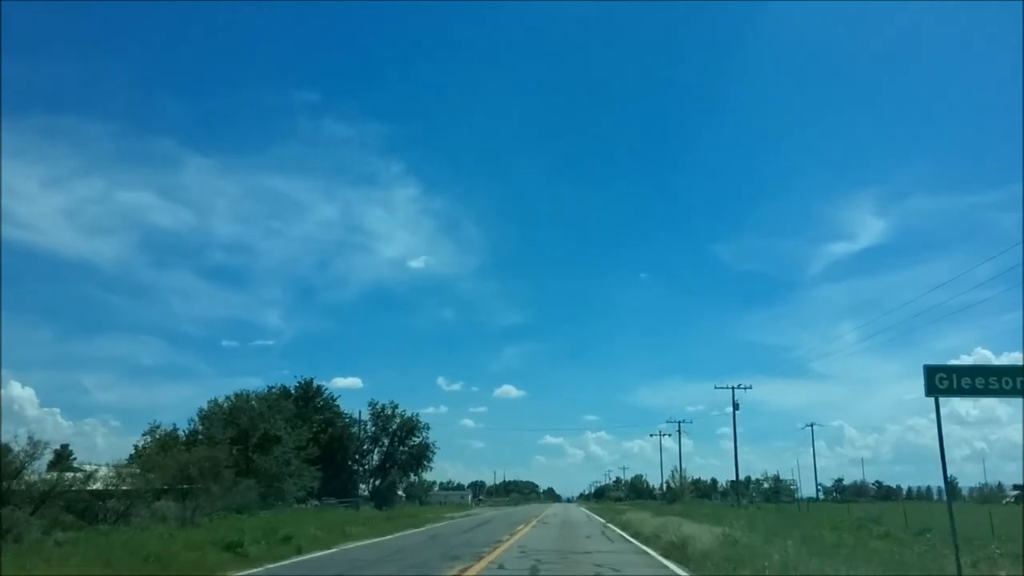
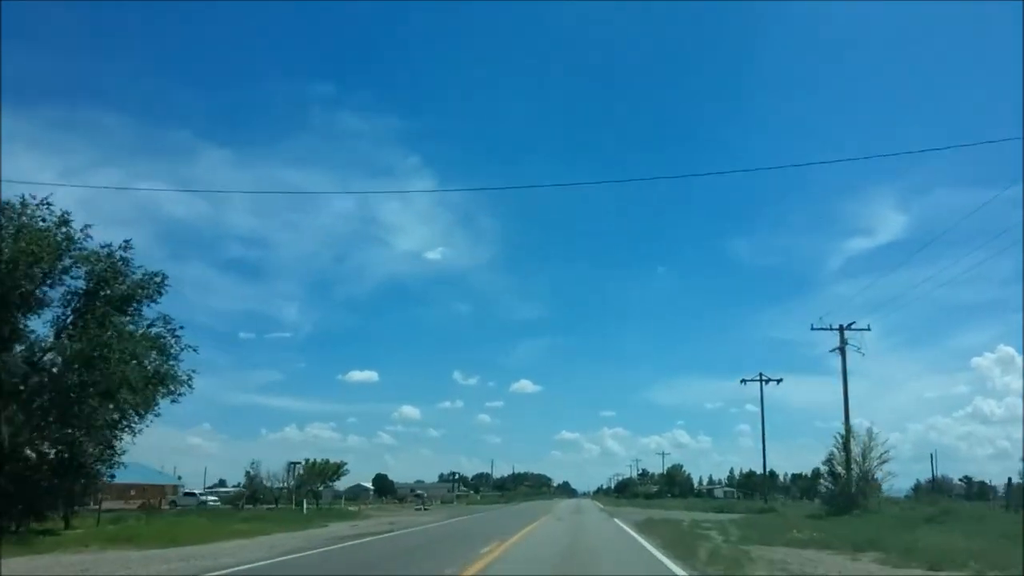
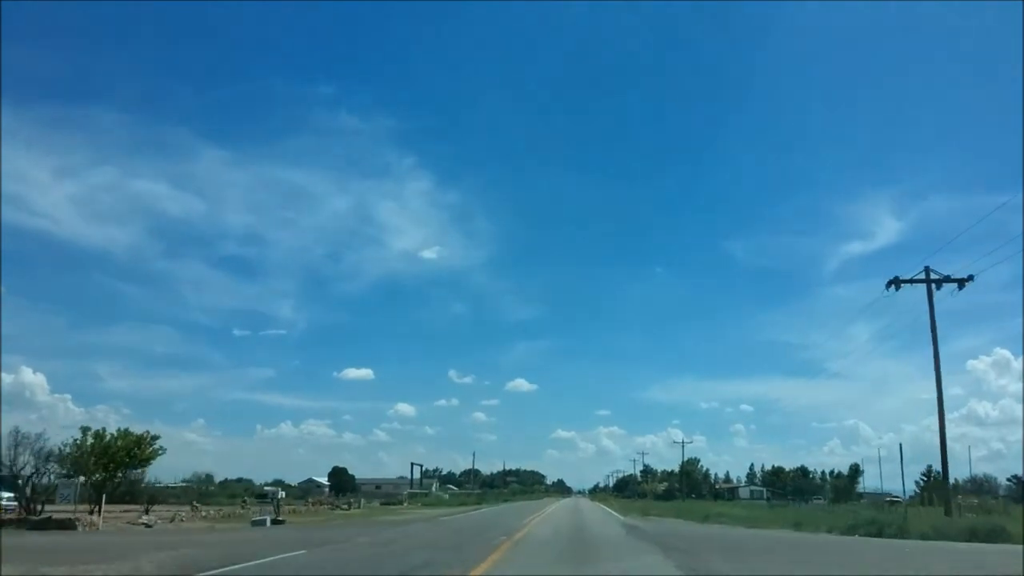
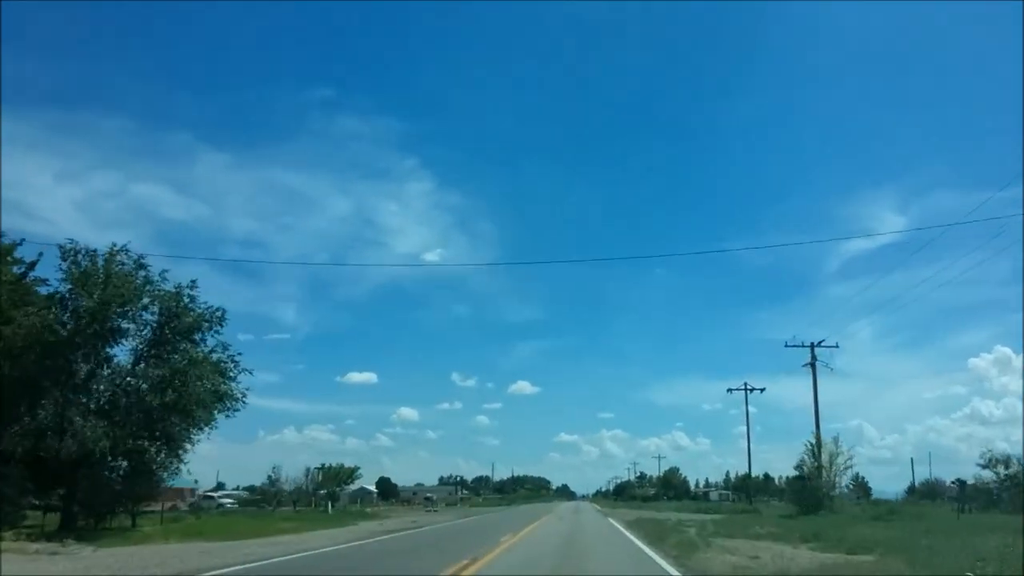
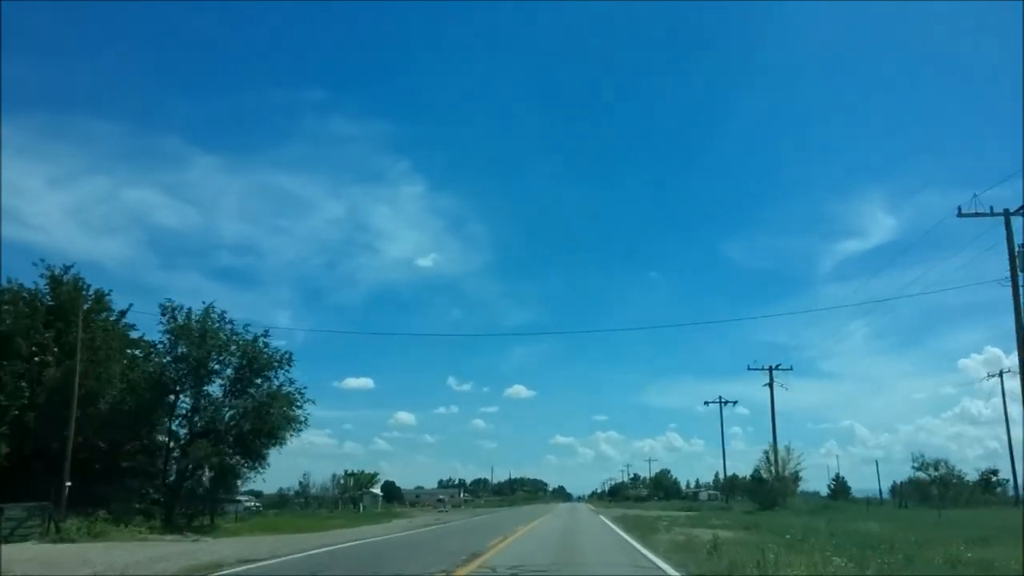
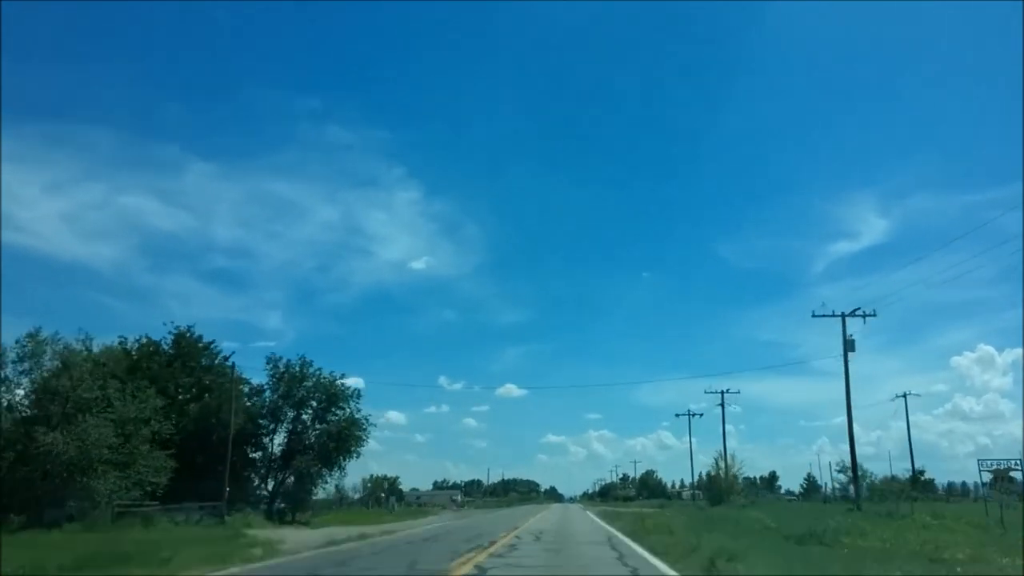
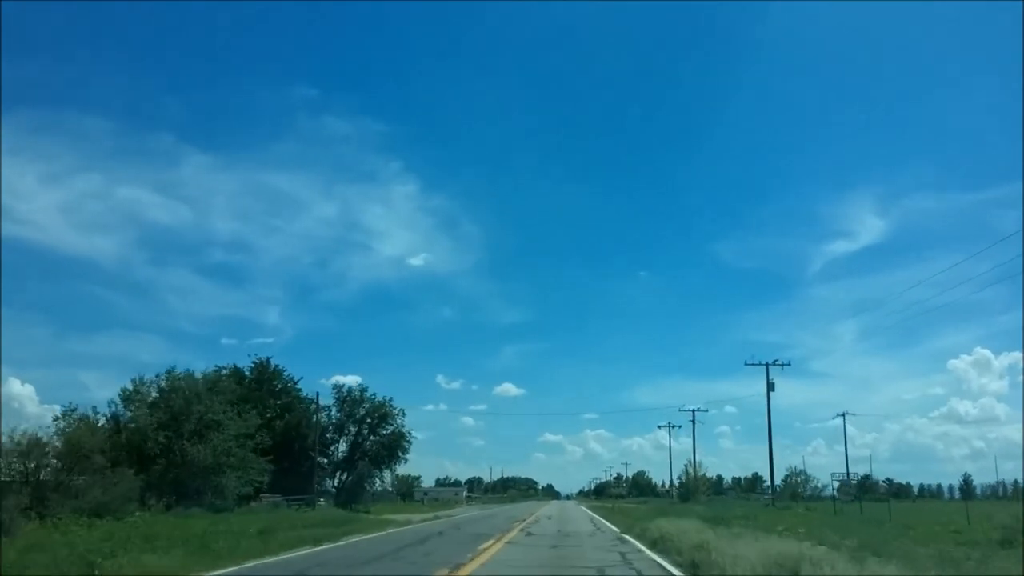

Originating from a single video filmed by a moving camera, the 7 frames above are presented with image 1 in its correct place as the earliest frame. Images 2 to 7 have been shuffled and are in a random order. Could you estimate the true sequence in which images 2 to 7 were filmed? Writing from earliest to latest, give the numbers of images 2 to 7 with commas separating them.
7, 6, 5, 4, 2, 3
